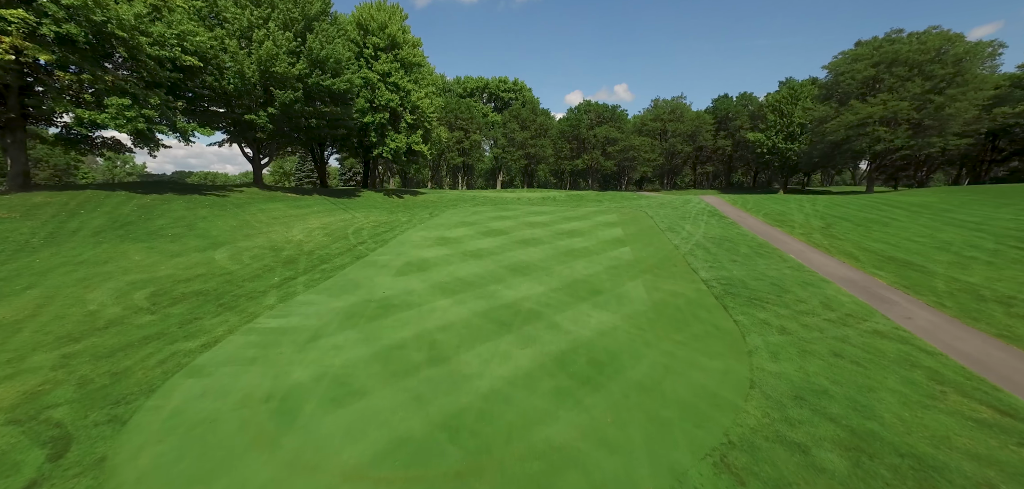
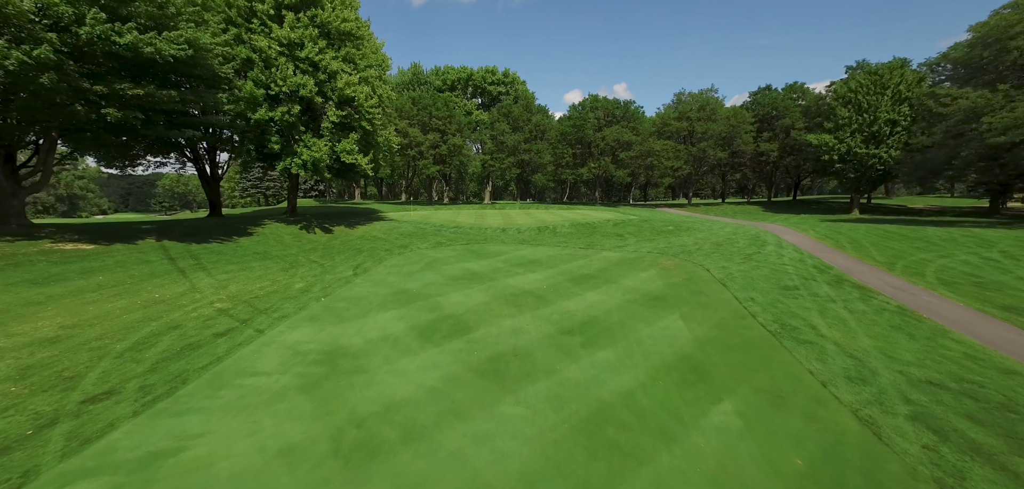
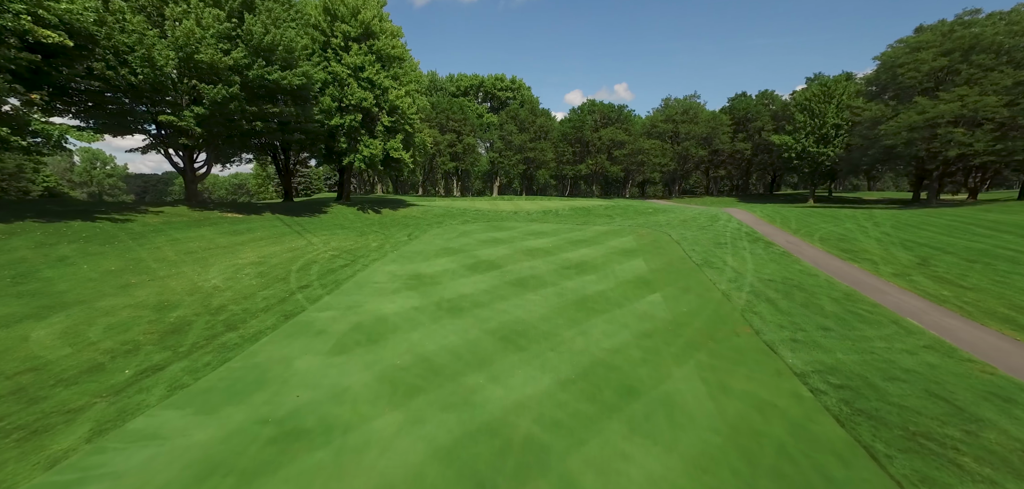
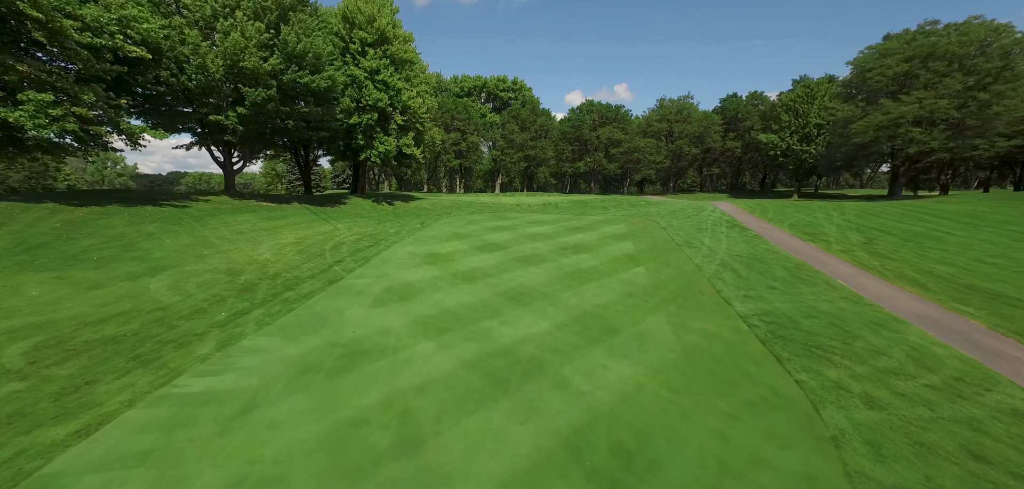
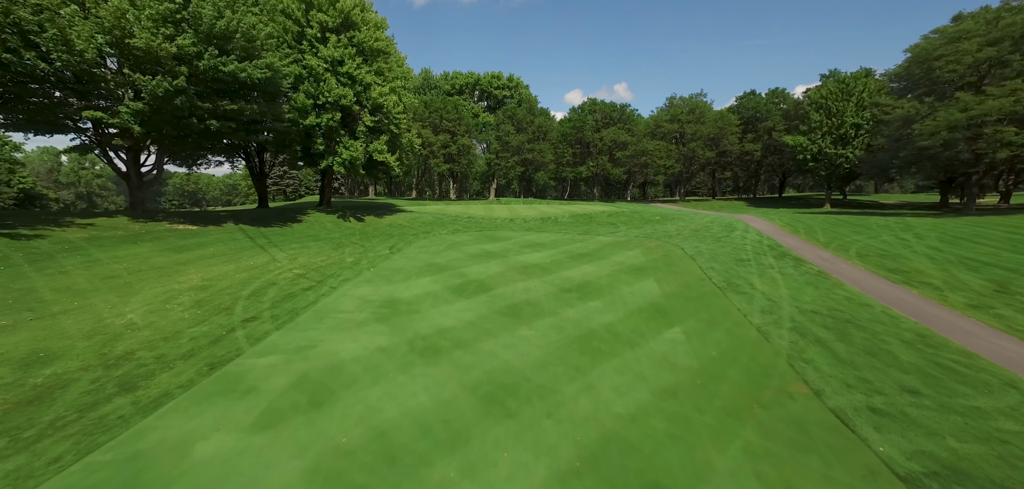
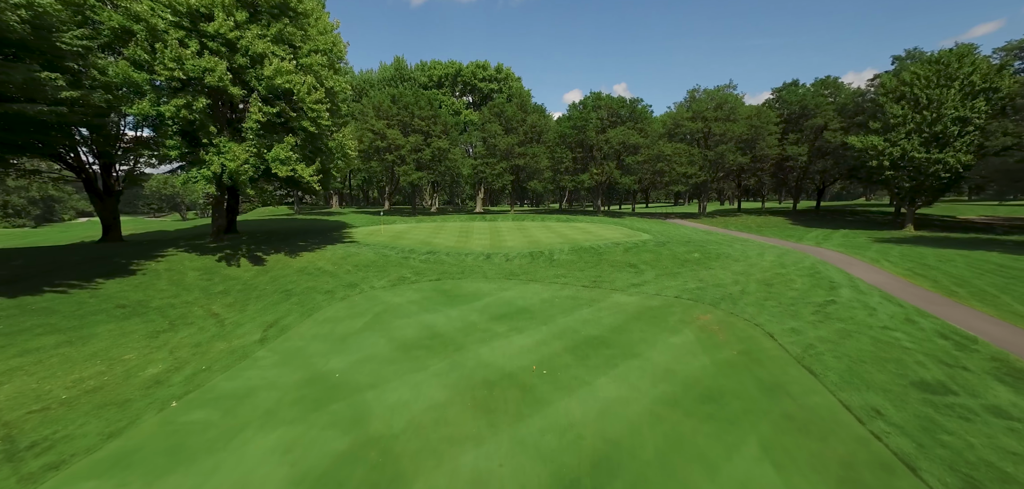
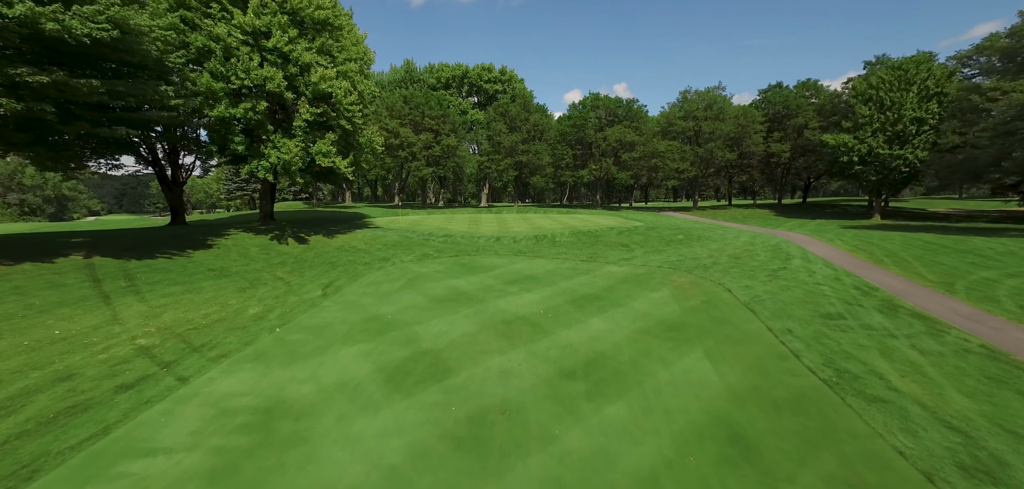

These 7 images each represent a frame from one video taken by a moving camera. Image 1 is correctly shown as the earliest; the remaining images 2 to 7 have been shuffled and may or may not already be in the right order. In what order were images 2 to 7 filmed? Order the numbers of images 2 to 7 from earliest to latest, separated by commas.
4, 3, 5, 2, 7, 6
